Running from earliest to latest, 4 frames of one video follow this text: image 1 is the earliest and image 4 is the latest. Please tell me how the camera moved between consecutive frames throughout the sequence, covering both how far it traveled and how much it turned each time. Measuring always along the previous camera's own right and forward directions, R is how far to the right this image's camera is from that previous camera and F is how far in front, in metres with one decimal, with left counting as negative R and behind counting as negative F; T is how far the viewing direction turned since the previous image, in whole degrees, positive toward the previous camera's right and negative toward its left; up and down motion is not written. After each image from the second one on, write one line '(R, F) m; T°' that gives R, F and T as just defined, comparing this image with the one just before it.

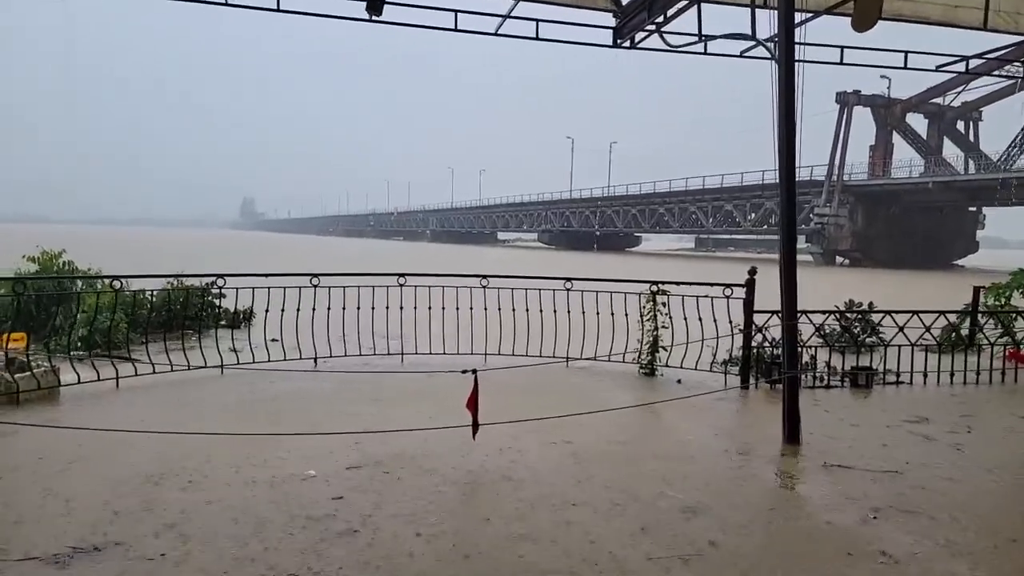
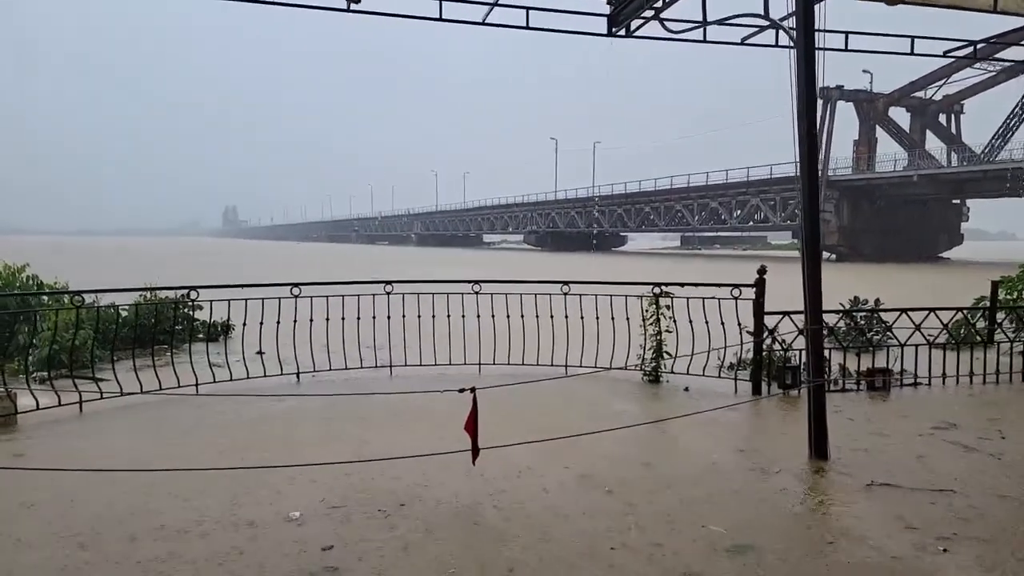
(-0.1, +0.4) m; +1°
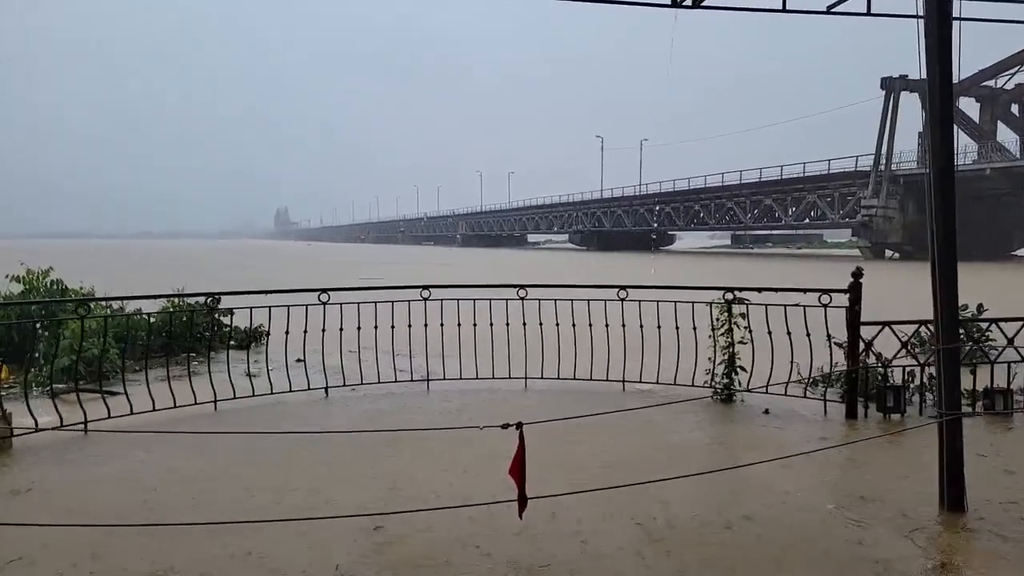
(0.0, +0.7) m; -4°
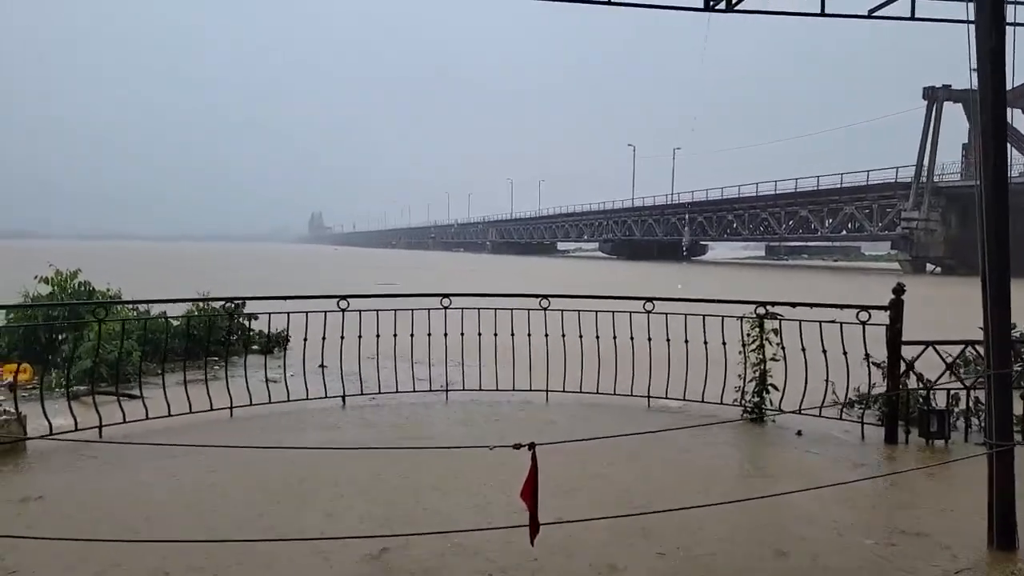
(+0.1, +0.2) m; -2°
